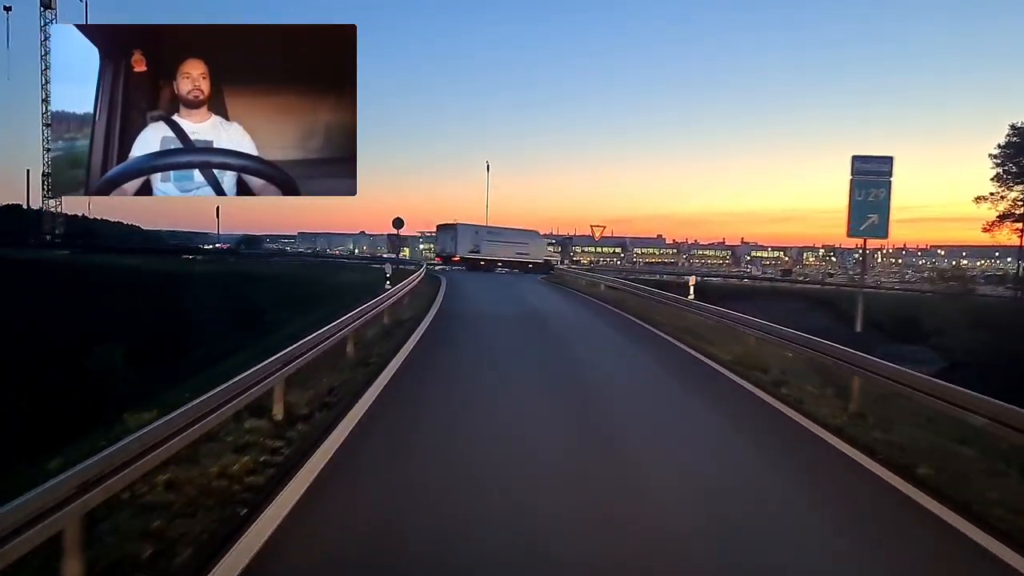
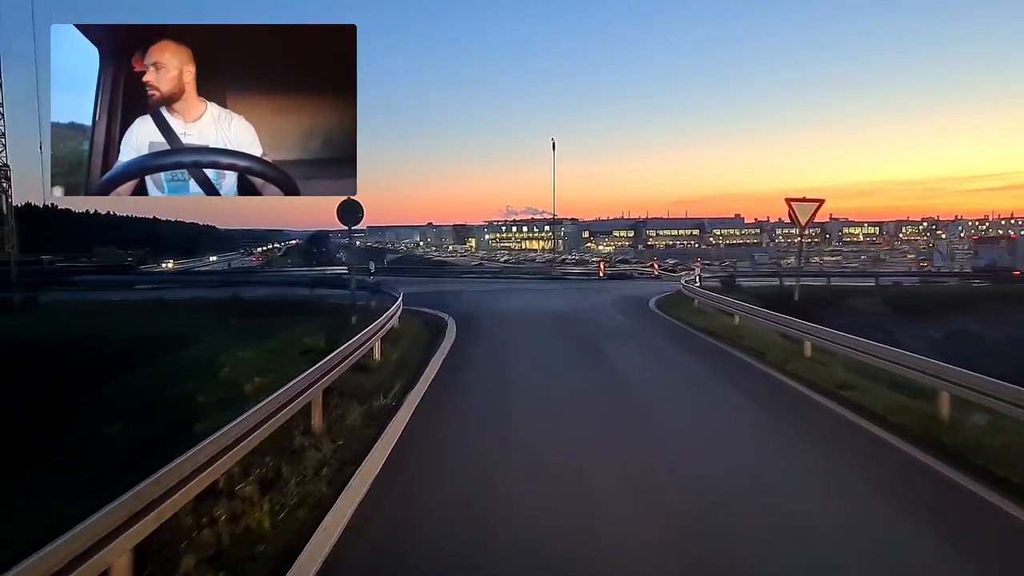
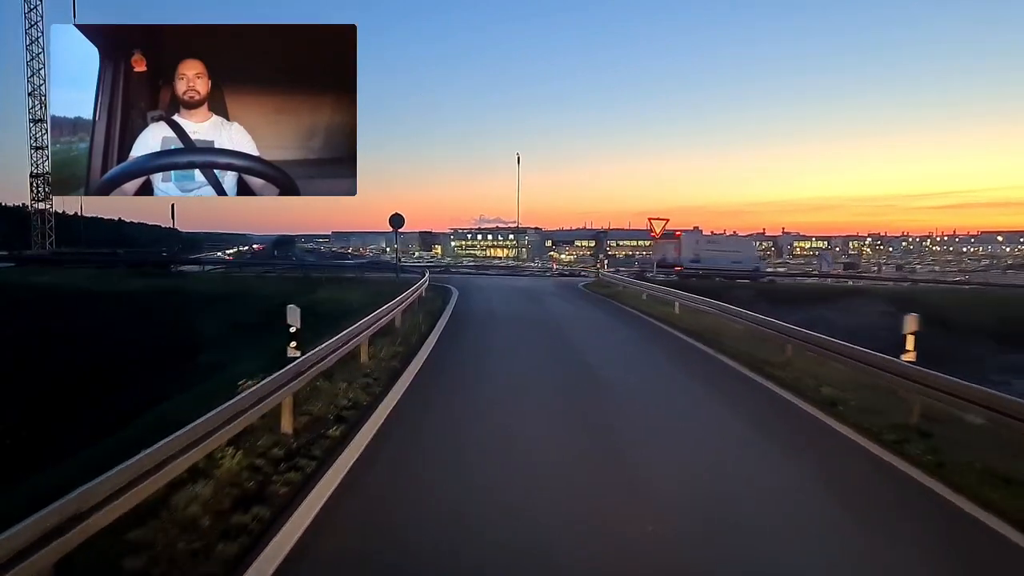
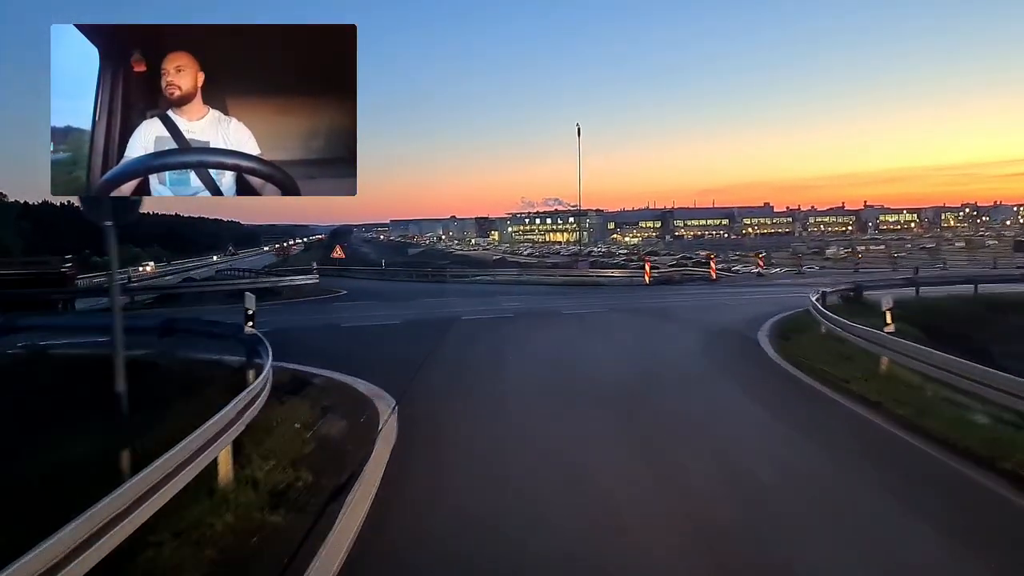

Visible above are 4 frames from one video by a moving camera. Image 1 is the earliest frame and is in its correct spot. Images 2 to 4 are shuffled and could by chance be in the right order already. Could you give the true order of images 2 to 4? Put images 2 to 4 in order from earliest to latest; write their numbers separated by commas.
3, 2, 4
